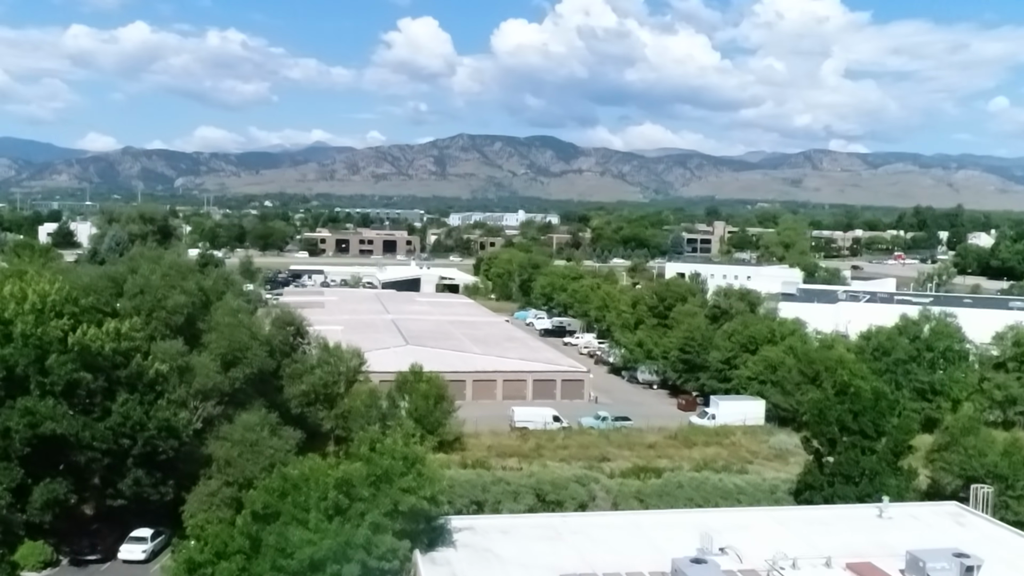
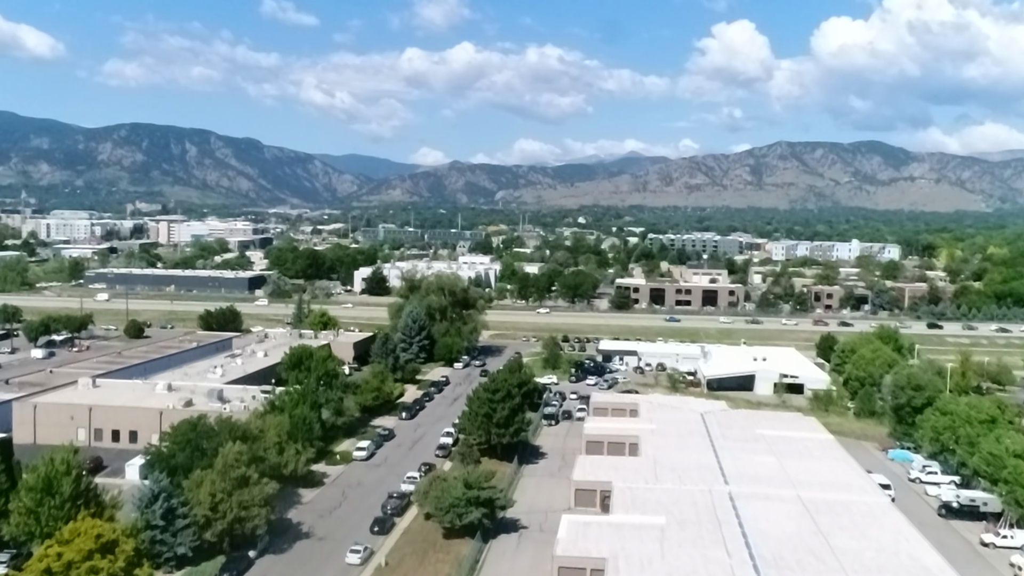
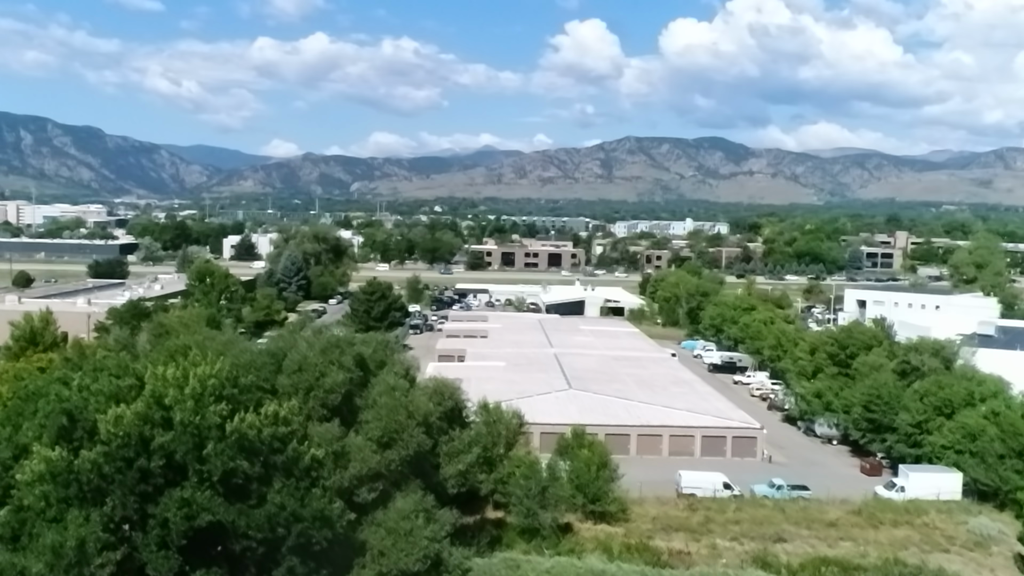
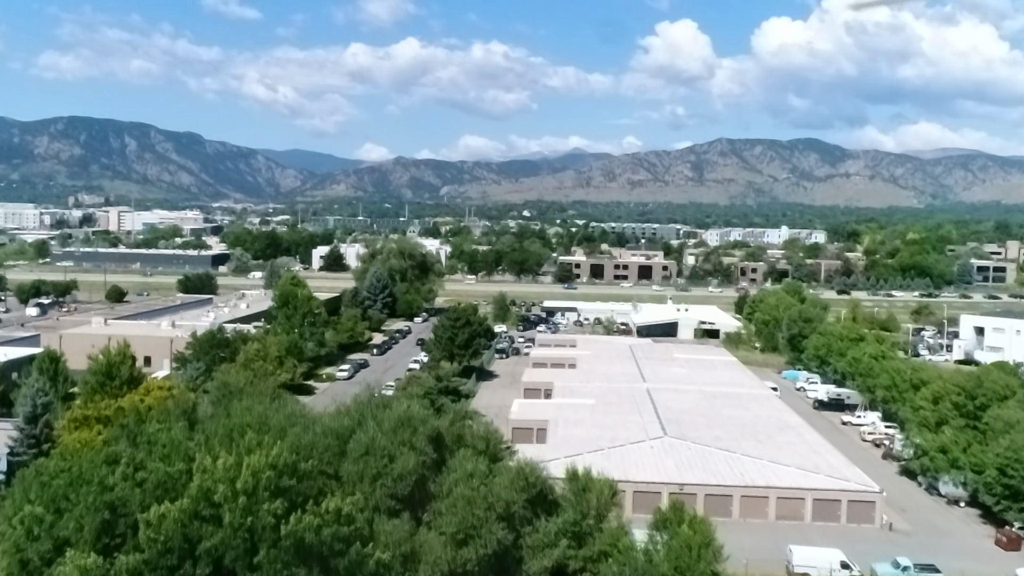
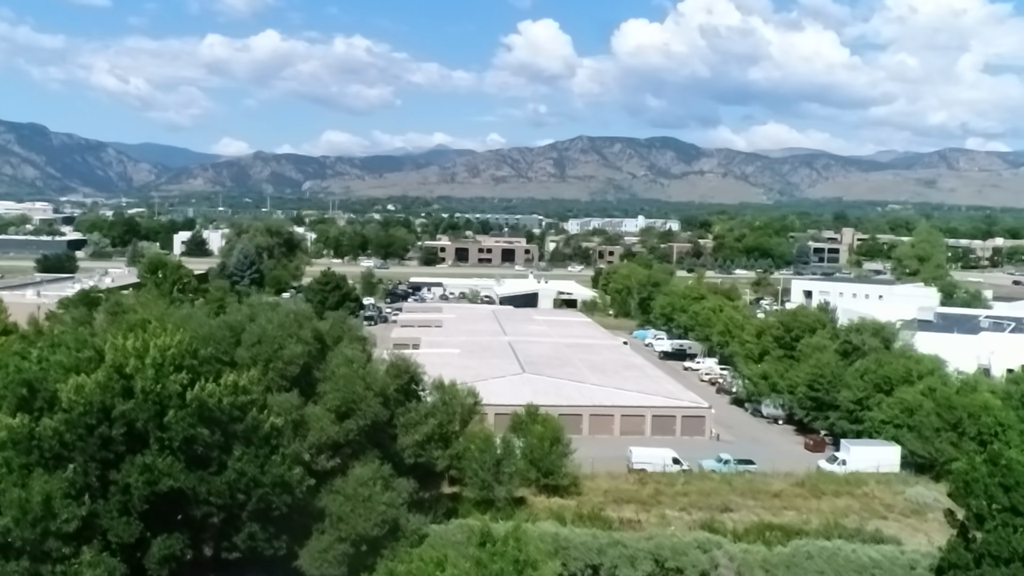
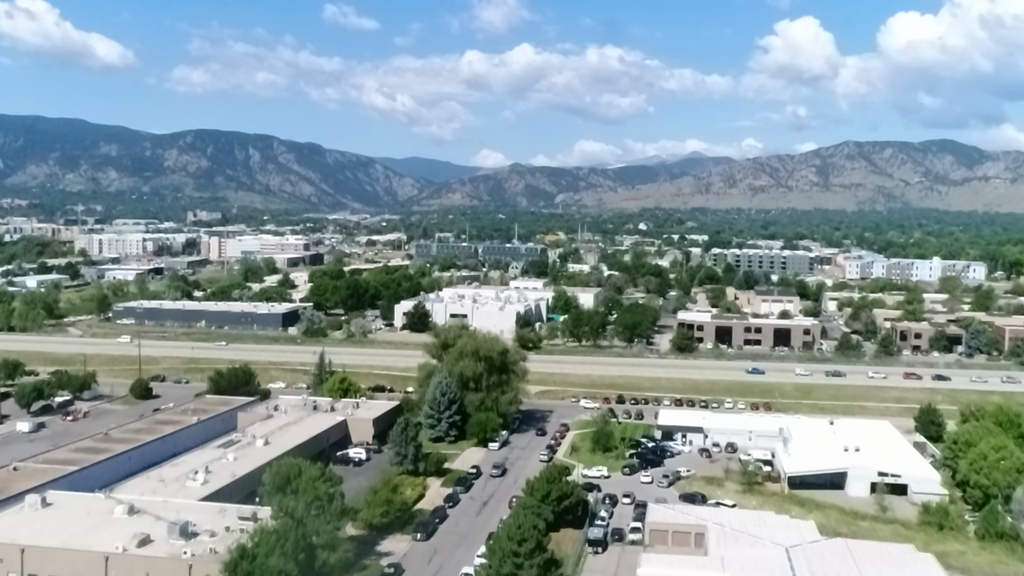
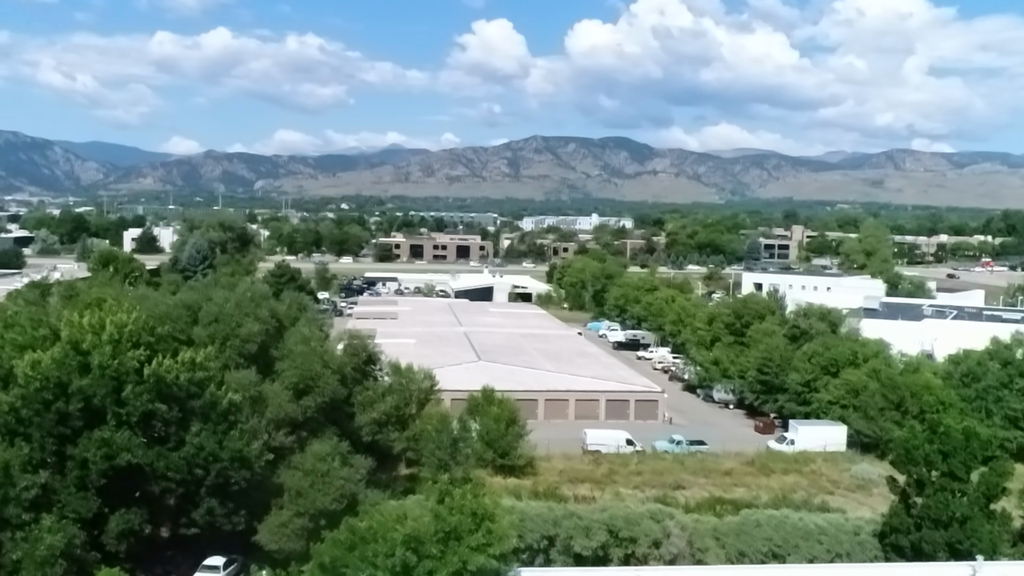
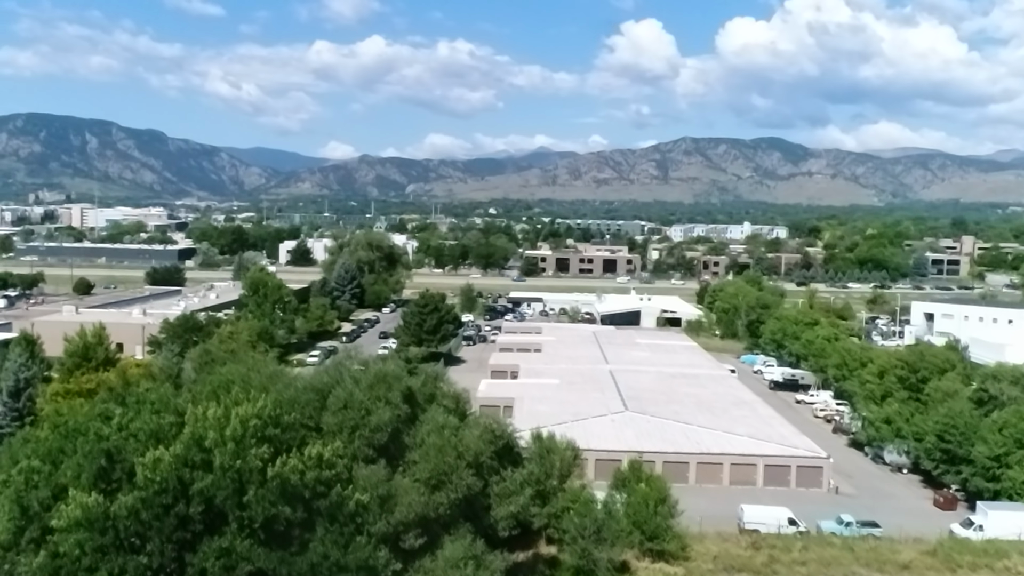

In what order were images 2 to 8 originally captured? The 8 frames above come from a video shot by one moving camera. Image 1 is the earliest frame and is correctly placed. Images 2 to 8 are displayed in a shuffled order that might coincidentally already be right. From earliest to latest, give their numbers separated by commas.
7, 5, 3, 8, 4, 2, 6
